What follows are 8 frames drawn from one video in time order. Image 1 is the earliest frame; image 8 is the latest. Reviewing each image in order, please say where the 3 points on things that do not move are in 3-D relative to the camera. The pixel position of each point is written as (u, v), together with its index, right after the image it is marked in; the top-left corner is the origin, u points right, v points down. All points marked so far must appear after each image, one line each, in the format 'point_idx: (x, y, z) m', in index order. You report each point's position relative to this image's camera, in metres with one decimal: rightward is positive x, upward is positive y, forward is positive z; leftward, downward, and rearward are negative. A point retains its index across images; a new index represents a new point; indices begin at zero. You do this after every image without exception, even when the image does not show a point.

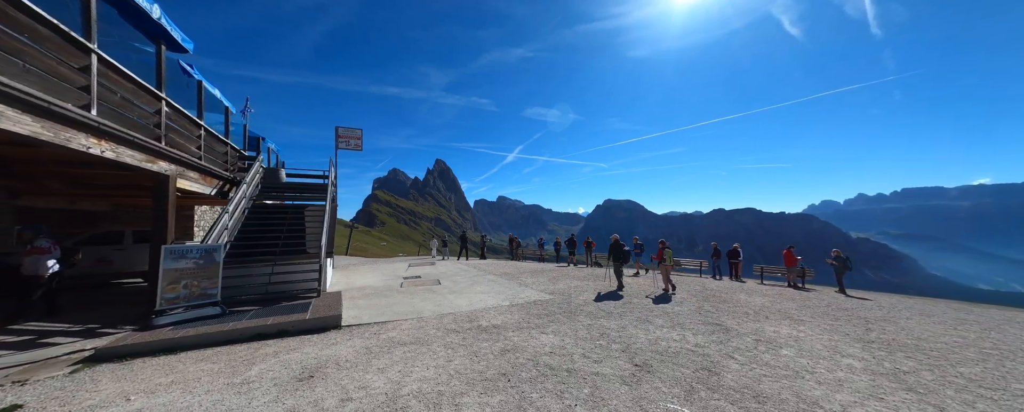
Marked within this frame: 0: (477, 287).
0: (-1.8, -4.0, +14.4) m
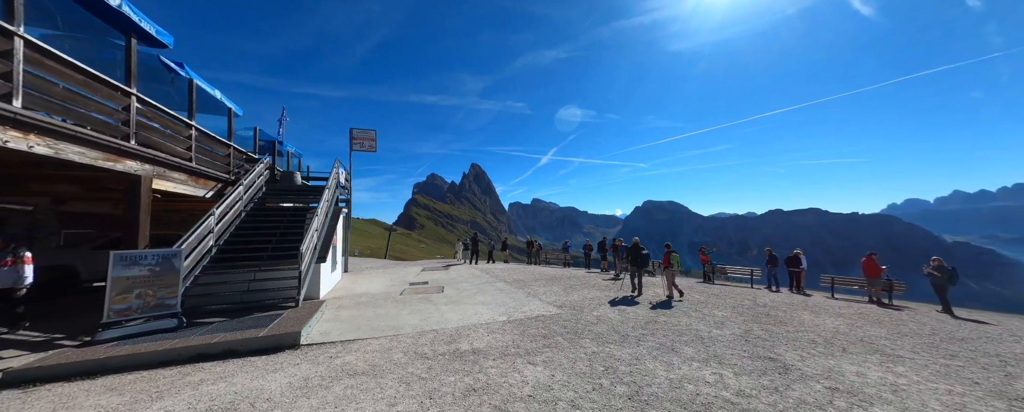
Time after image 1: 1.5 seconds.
0: (-1.4, -4.1, +13.1) m
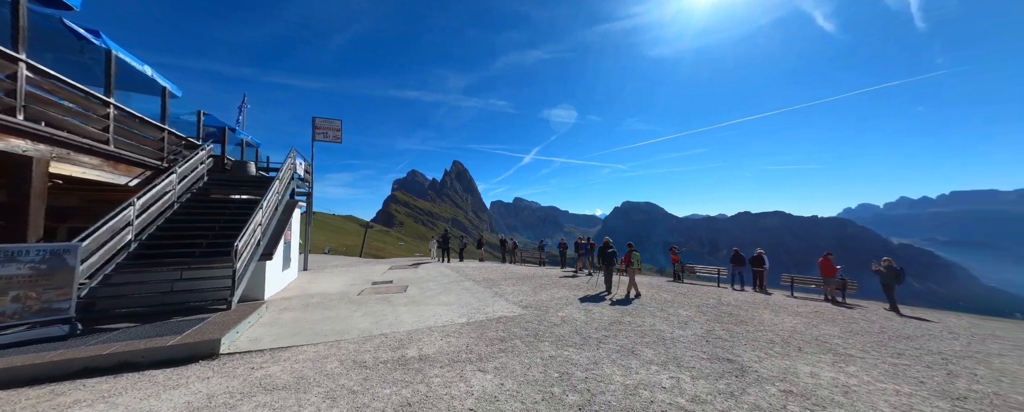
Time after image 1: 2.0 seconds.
0: (-2.9, -3.9, +12.4) m
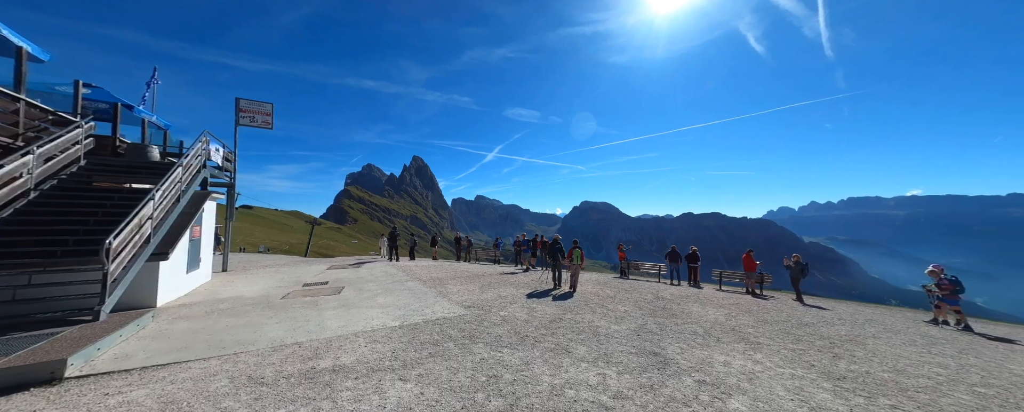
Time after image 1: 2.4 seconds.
0: (-5.2, -3.7, +11.6) m
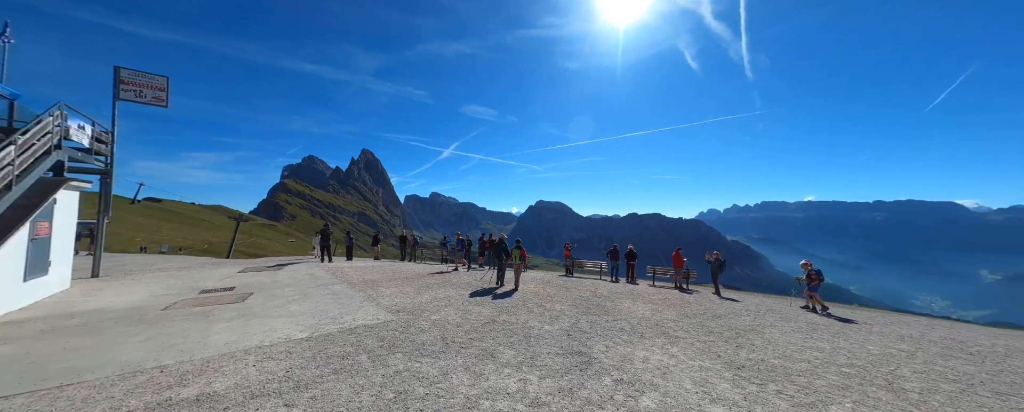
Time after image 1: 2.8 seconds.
0: (-7.6, -3.5, +10.2) m
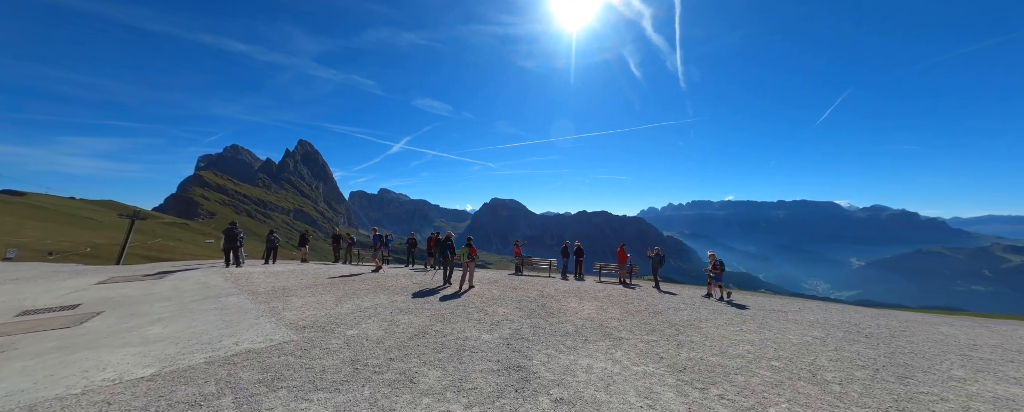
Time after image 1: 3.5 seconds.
0: (-9.5, -3.3, +7.9) m
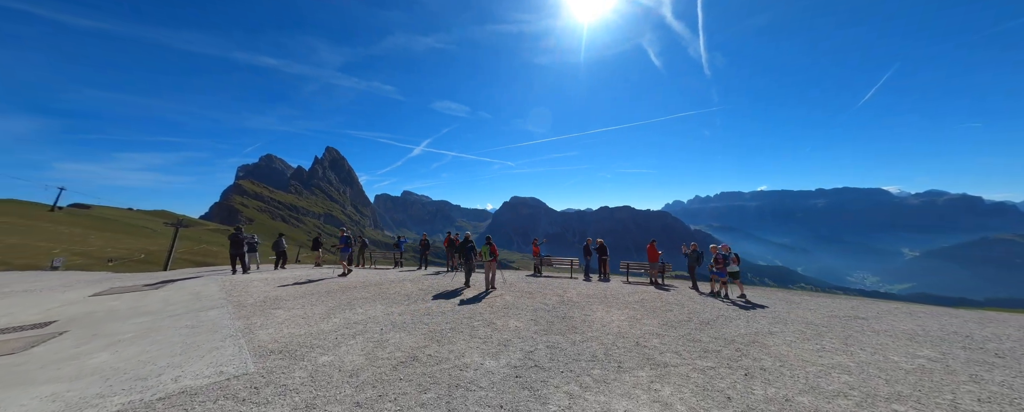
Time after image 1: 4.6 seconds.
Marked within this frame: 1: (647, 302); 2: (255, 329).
0: (-9.3, -3.4, +6.8) m
1: (+6.0, -4.2, +13.0) m
2: (-7.1, -3.4, +8.1) m
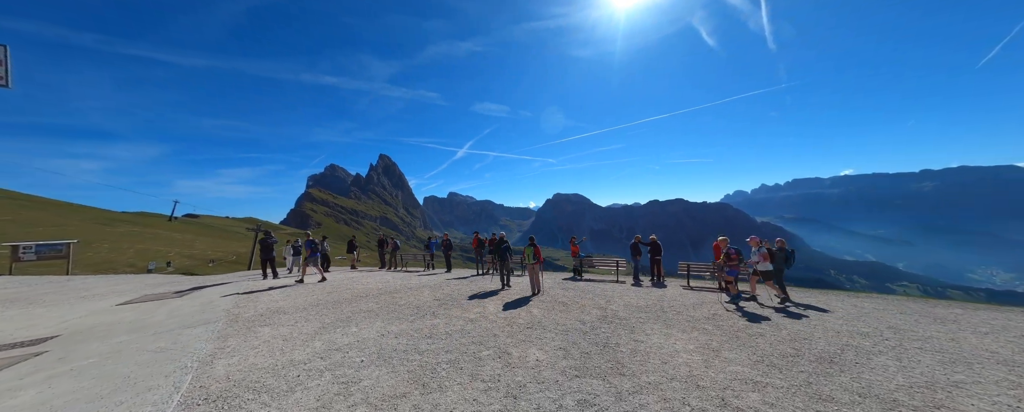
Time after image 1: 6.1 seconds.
0: (-9.0, -3.5, +5.7) m
1: (+7.0, -3.7, +9.7) m
2: (-6.7, -3.5, +6.8) m
